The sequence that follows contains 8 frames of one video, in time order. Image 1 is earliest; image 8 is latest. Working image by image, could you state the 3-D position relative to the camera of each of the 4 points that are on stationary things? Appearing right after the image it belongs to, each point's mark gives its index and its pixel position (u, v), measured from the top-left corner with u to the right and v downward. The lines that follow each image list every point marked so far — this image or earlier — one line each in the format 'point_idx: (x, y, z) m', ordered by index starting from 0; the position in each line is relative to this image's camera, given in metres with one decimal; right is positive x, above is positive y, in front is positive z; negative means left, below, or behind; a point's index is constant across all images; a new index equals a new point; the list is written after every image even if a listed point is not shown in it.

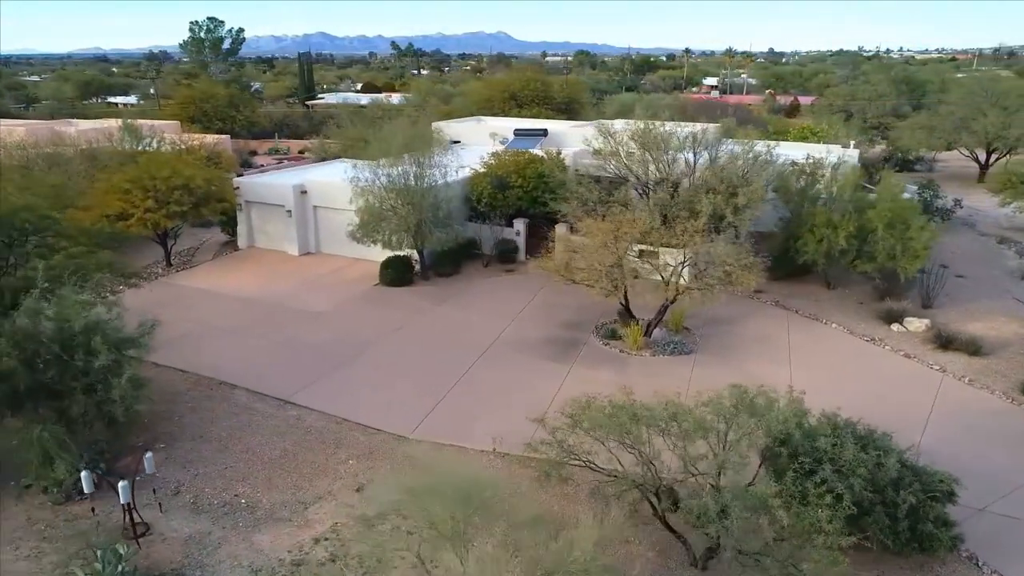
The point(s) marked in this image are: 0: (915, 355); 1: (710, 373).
0: (+7.3, -1.2, +12.9) m
1: (+3.4, -1.5, +12.1) m
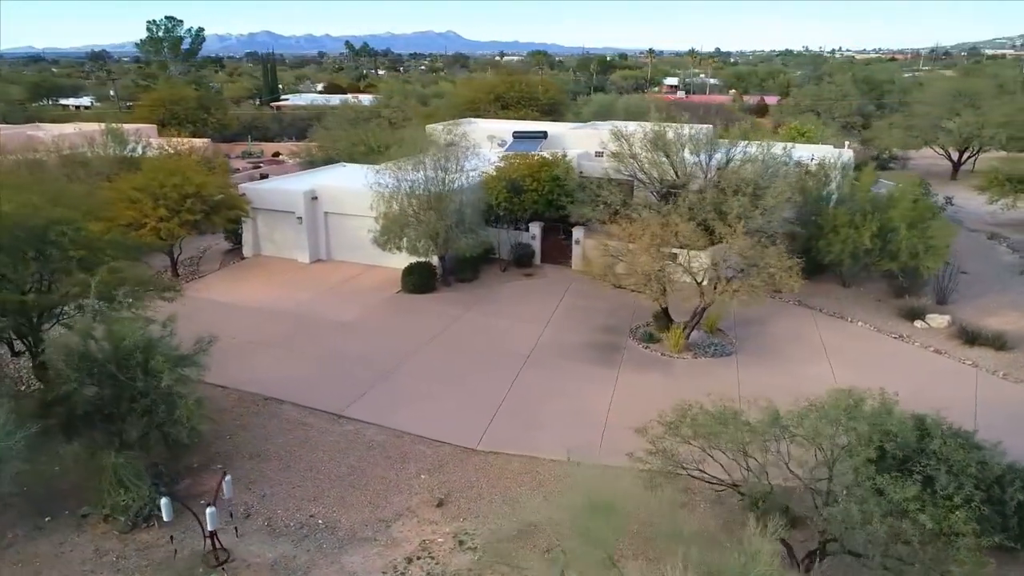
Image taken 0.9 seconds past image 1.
0: (+8.1, -1.2, +13.3) m
1: (+4.2, -1.6, +12.2) m
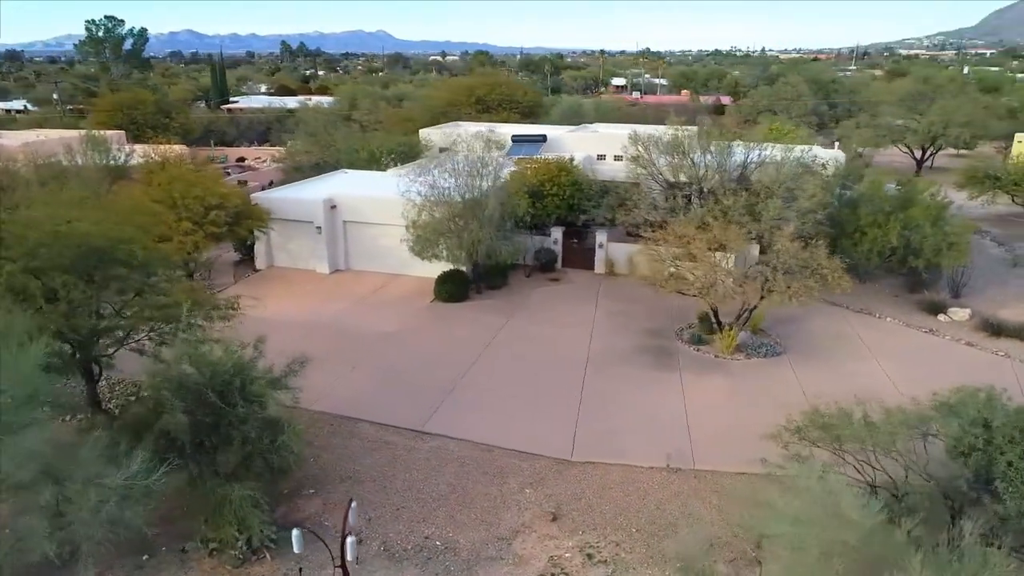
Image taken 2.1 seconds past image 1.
0: (+9.0, -1.1, +14.0) m
1: (+5.3, -1.6, +12.6) m
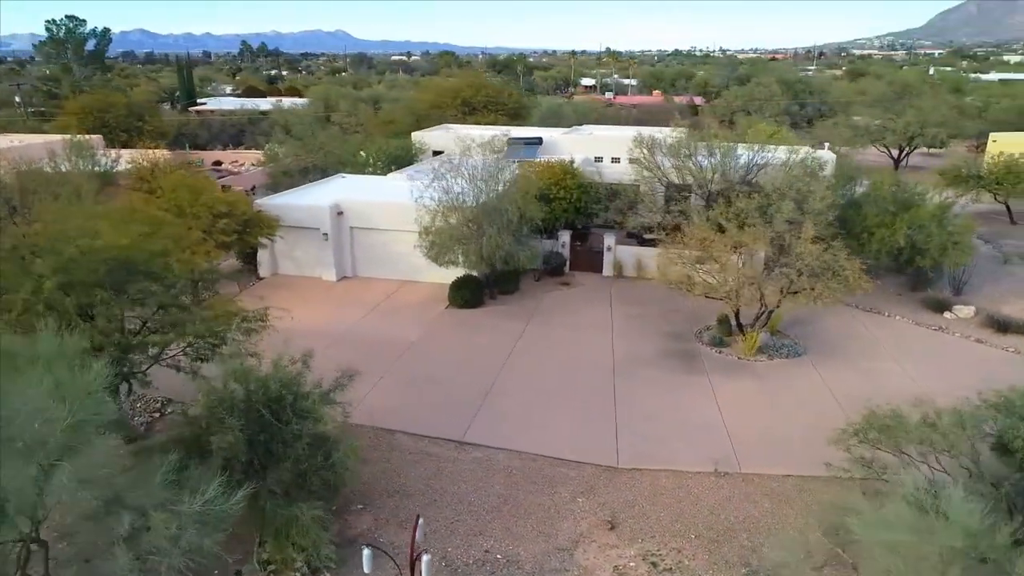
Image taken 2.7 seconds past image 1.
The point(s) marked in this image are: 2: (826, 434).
0: (+9.5, -1.0, +14.3) m
1: (+5.8, -1.6, +12.8) m
2: (+4.8, -2.3, +10.9) m
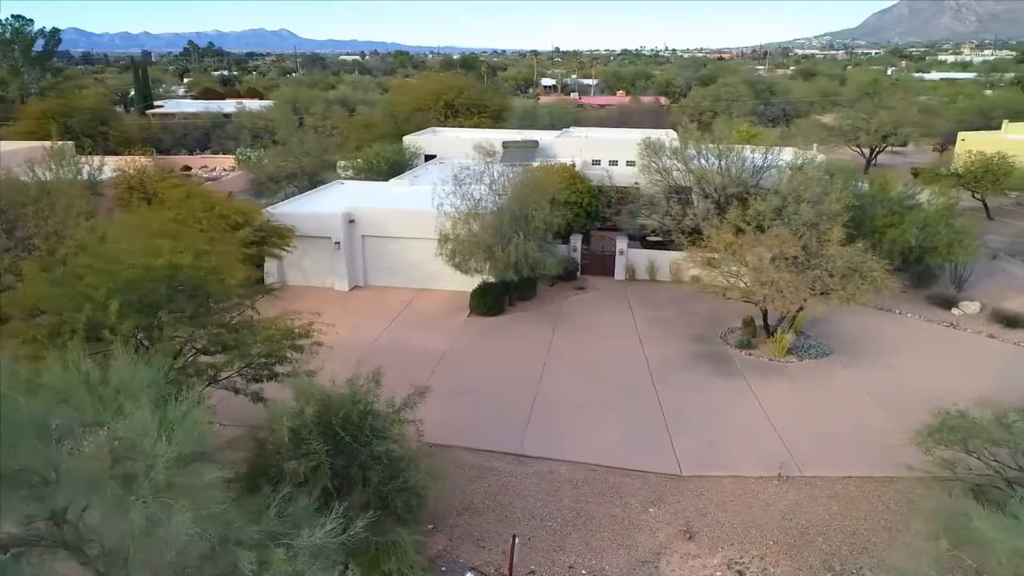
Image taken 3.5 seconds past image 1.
0: (+10.0, -1.0, +14.8) m
1: (+6.5, -1.6, +13.0) m
2: (+5.6, -2.3, +11.1) m
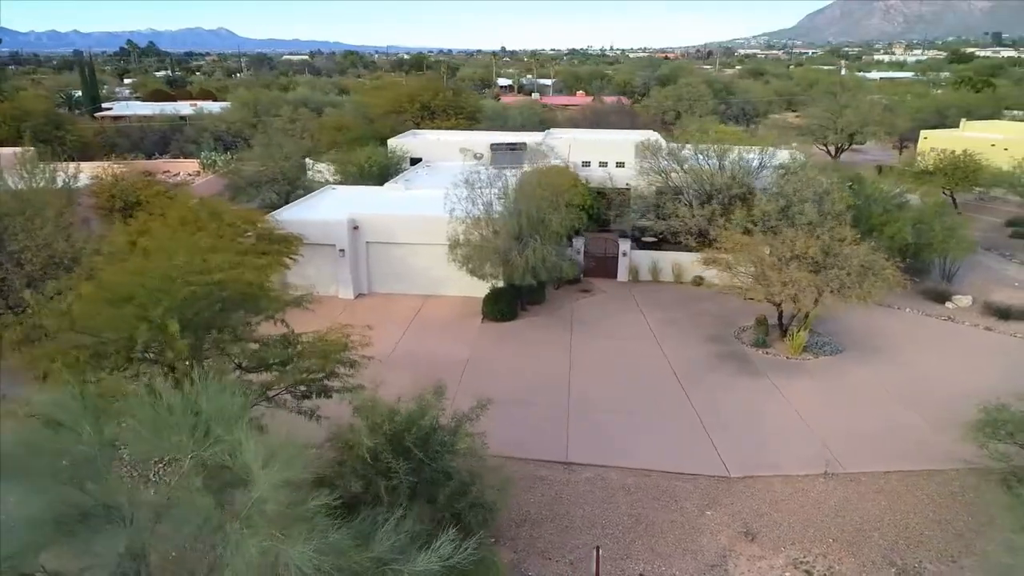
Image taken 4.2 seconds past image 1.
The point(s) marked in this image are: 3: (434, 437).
0: (+10.3, -0.8, +15.4) m
1: (+6.9, -1.5, +13.4) m
2: (+6.2, -2.3, +11.4) m
3: (-0.9, -1.6, +7.9) m
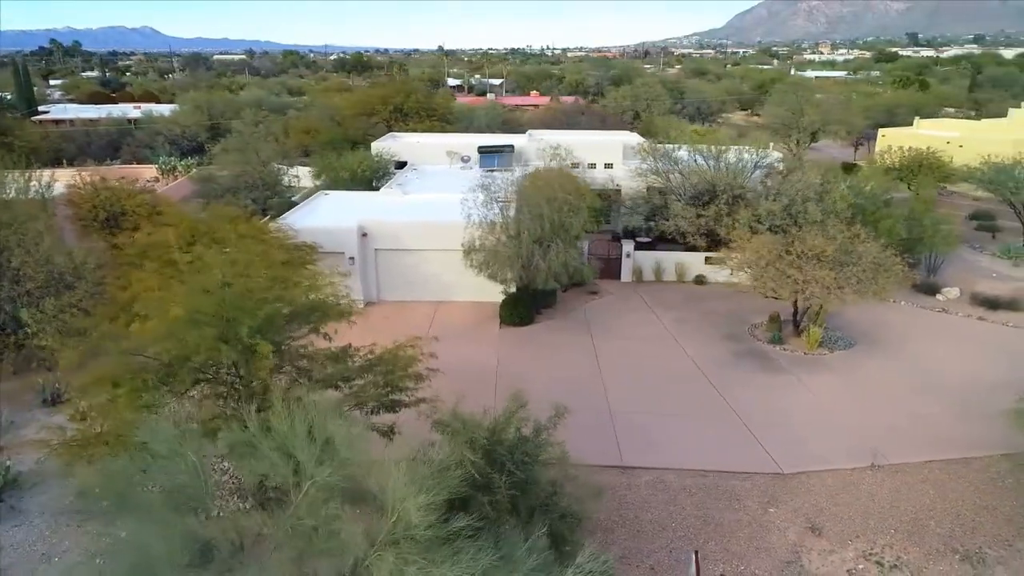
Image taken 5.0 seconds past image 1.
0: (+10.6, -0.6, +16.2) m
1: (+7.4, -1.5, +13.9) m
2: (+6.9, -2.2, +11.8) m
3: (+0.1, -1.8, +7.8) m
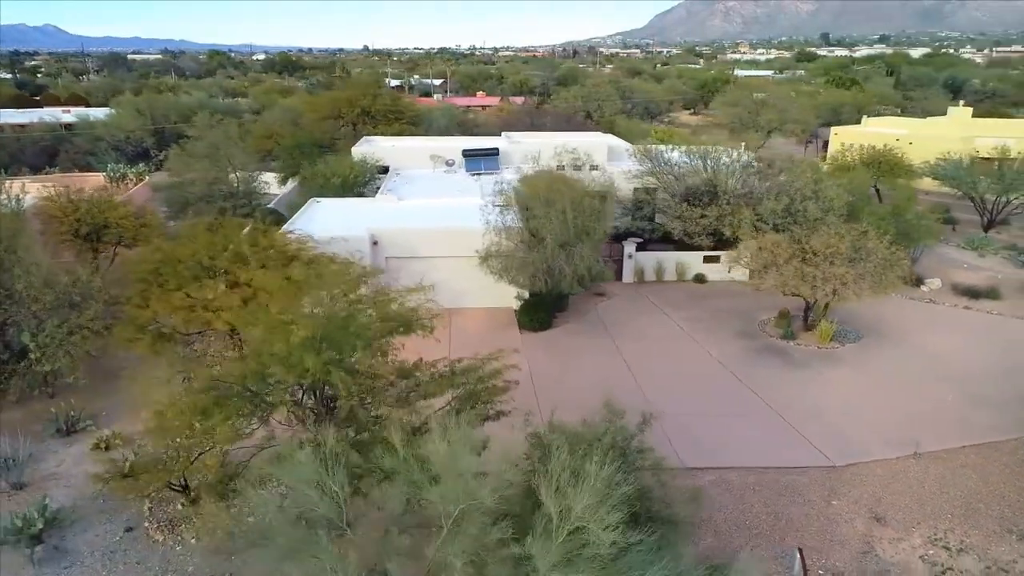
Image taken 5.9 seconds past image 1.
0: (+10.9, -0.4, +17.1) m
1: (+7.9, -1.3, +14.6) m
2: (+7.6, -2.1, +12.5) m
3: (+1.2, -1.9, +7.8) m
